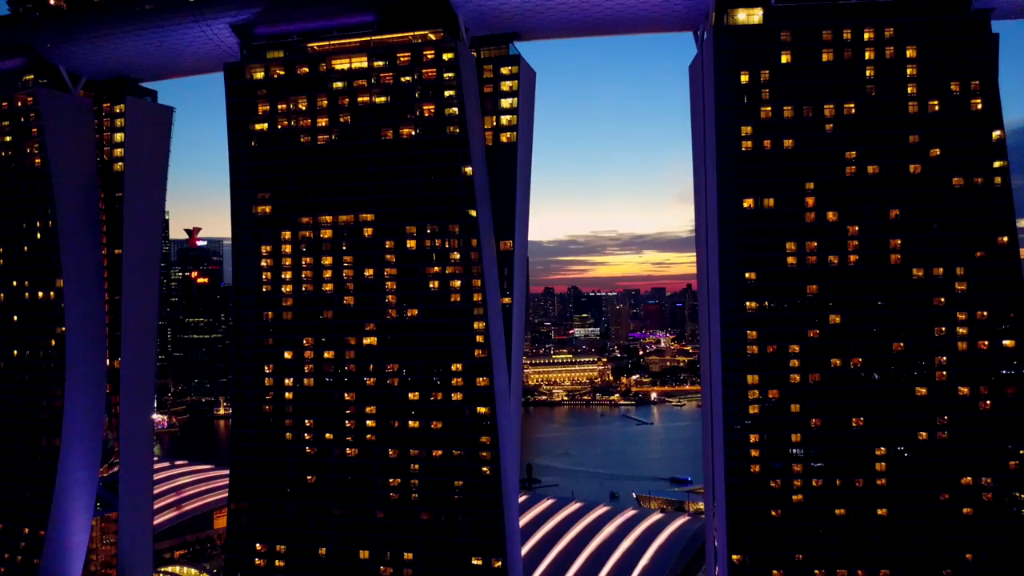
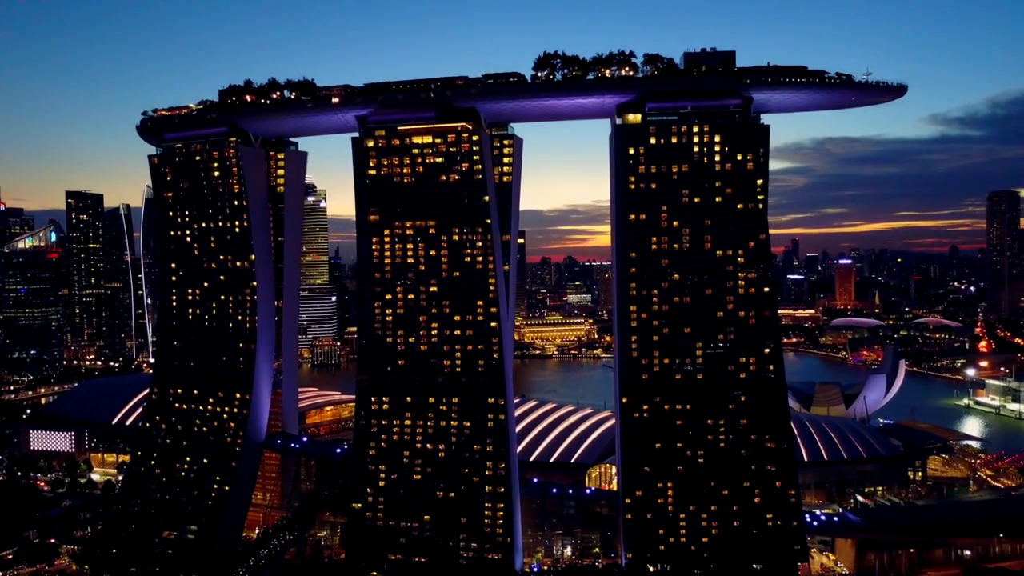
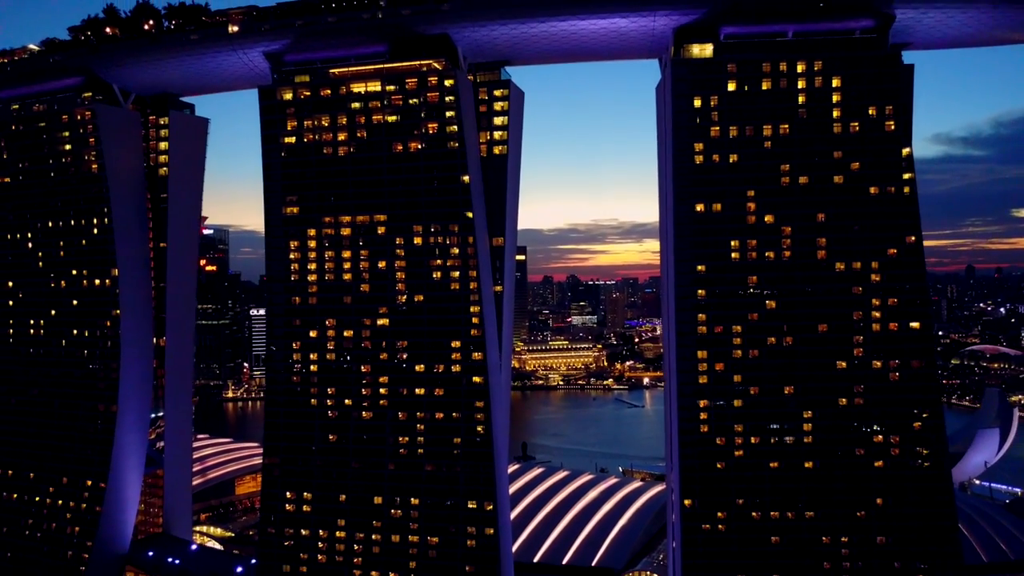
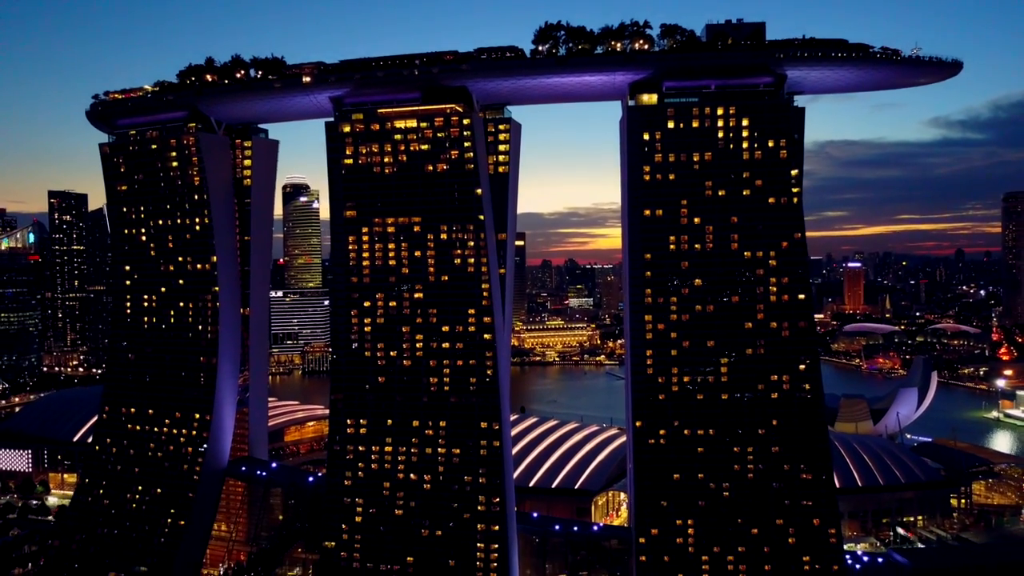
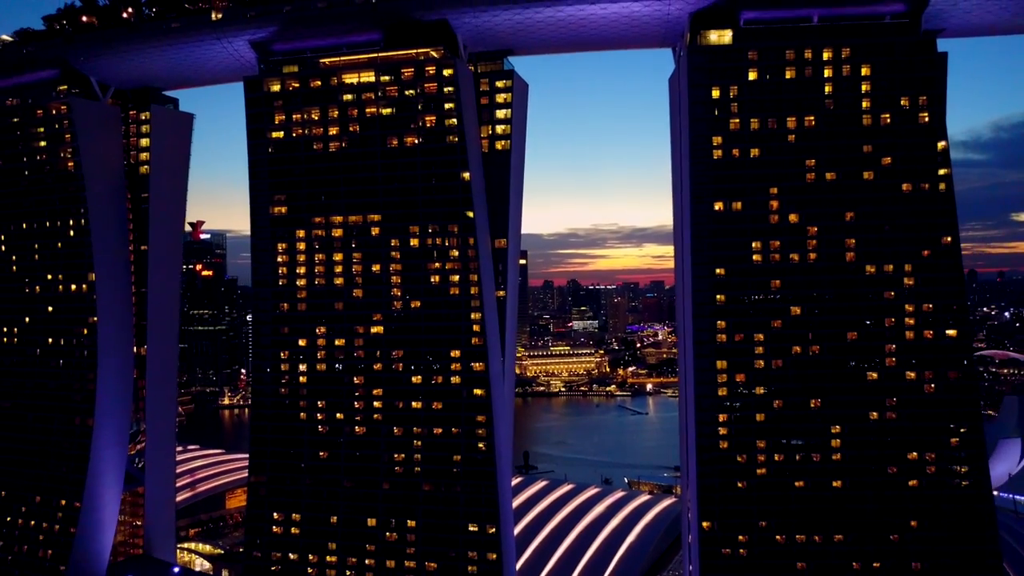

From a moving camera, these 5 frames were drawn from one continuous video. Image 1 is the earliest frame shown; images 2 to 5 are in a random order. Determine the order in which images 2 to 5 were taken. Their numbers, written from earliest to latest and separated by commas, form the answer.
5, 3, 4, 2
